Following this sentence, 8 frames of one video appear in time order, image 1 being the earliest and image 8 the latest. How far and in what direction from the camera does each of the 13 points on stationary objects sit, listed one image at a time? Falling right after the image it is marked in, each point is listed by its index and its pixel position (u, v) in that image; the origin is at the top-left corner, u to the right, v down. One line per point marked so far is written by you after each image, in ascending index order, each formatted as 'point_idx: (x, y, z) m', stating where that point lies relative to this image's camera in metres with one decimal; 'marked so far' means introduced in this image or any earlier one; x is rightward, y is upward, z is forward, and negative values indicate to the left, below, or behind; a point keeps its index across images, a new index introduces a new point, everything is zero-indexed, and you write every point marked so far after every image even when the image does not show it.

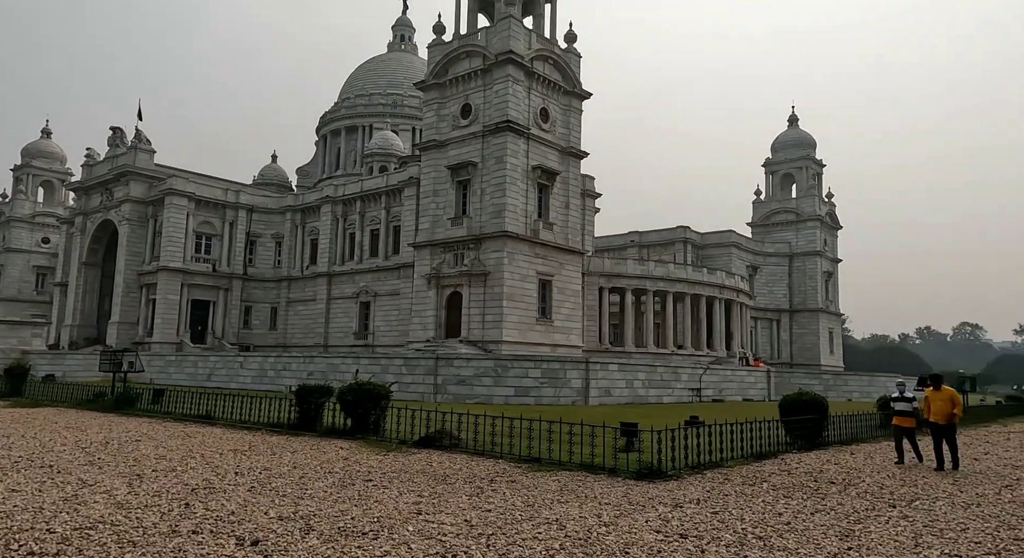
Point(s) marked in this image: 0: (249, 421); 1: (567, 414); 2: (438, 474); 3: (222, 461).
0: (-4.9, -2.6, +14.0) m
1: (+1.2, -2.9, +16.7) m
2: (-0.8, -2.2, +8.4) m
3: (-3.5, -2.2, +9.2) m
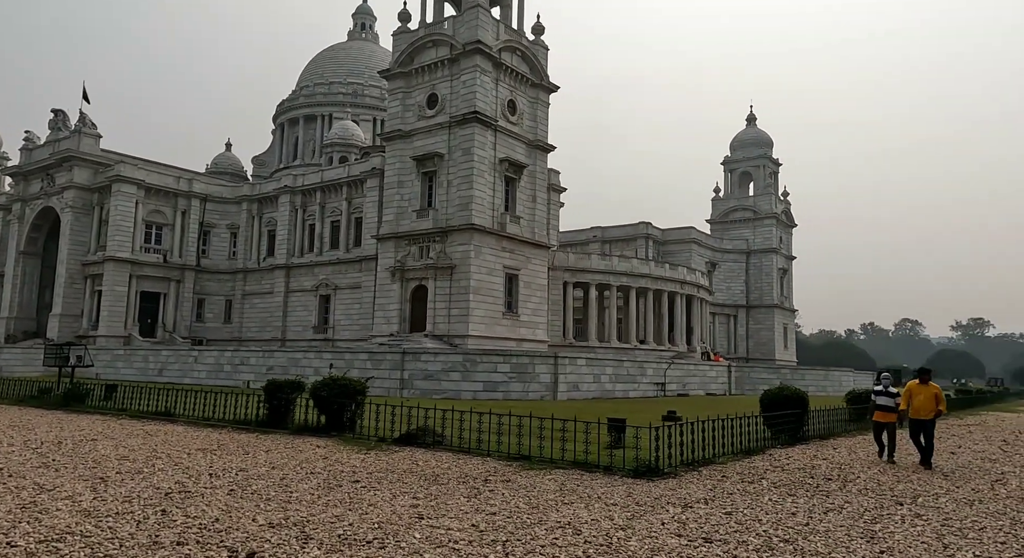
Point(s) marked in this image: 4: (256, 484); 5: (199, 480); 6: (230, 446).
0: (-5.3, -2.4, +13.3) m
1: (+0.7, -2.8, +16.4) m
2: (-0.9, -2.0, +8.0) m
3: (-3.6, -2.0, +8.6) m
4: (-2.4, -1.9, +7.0) m
5: (-3.0, -1.9, +7.2) m
6: (-3.7, -2.2, +10.1) m
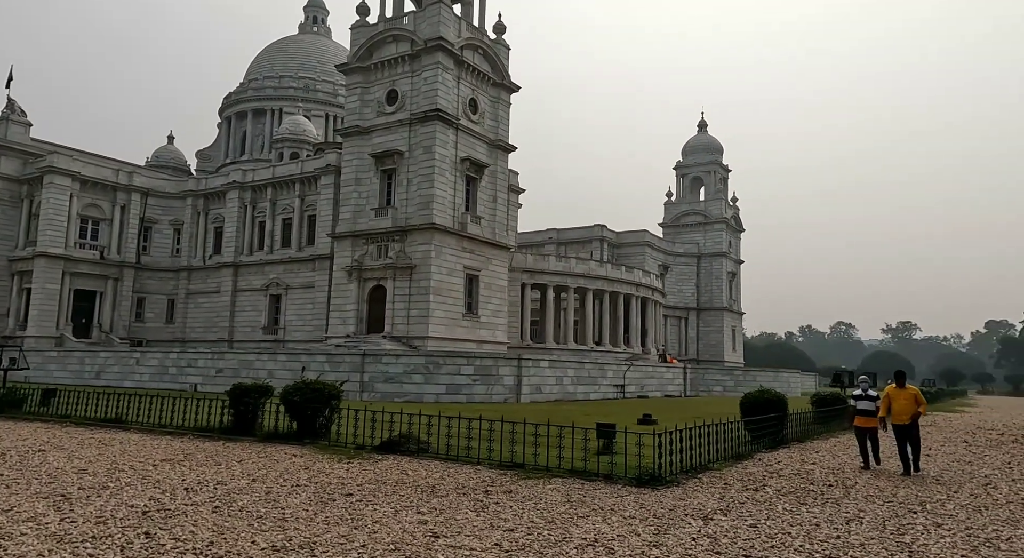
0: (-5.6, -2.3, +12.5) m
1: (+0.1, -2.8, +16.0) m
2: (-0.9, -2.0, +7.5) m
3: (-3.6, -2.0, +7.9) m
4: (-2.3, -1.9, +6.4) m
5: (-2.9, -1.9, +6.6) m
6: (-3.9, -2.2, +9.4) m
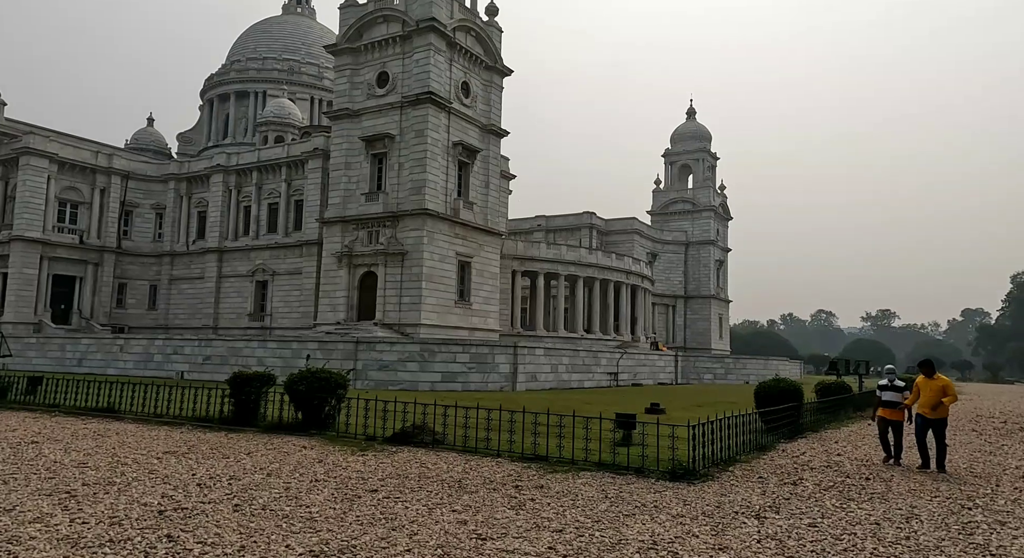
0: (-5.4, -2.1, +12.0) m
1: (+0.2, -2.5, +15.6) m
2: (-0.6, -1.8, +7.0) m
3: (-3.3, -1.8, +7.4) m
4: (-2.0, -1.7, +6.0) m
5: (-2.6, -1.7, +6.1) m
6: (-3.6, -1.9, +8.9) m
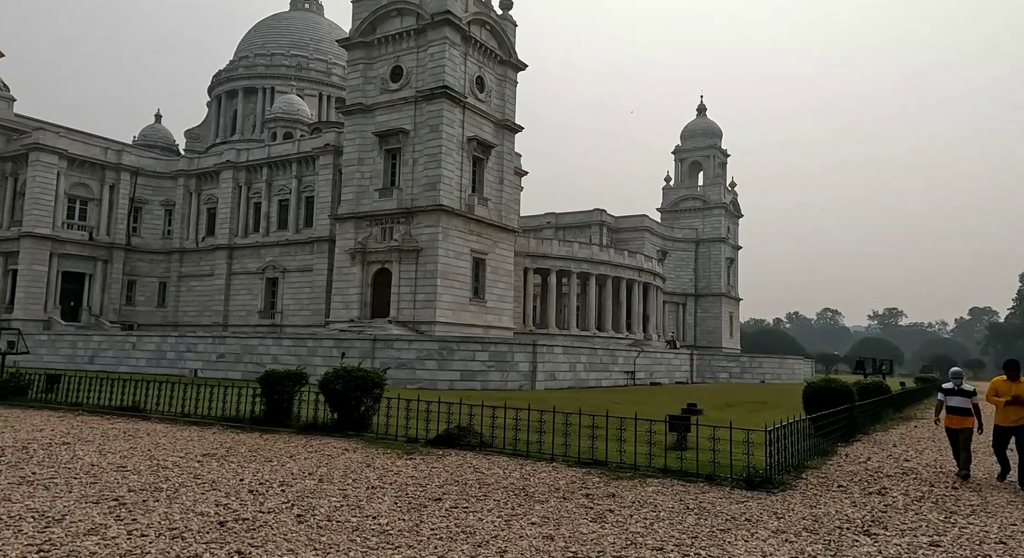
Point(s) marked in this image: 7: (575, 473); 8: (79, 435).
0: (-4.8, -2.0, +11.6) m
1: (+0.8, -2.4, +15.1) m
2: (0.0, -1.8, +6.6) m
3: (-2.8, -1.8, +7.0) m
4: (-1.4, -1.7, +5.5) m
5: (-2.0, -1.7, +5.7) m
6: (-3.0, -1.9, +8.5) m
7: (+0.6, -1.8, +7.2) m
8: (-5.1, -1.9, +8.9) m
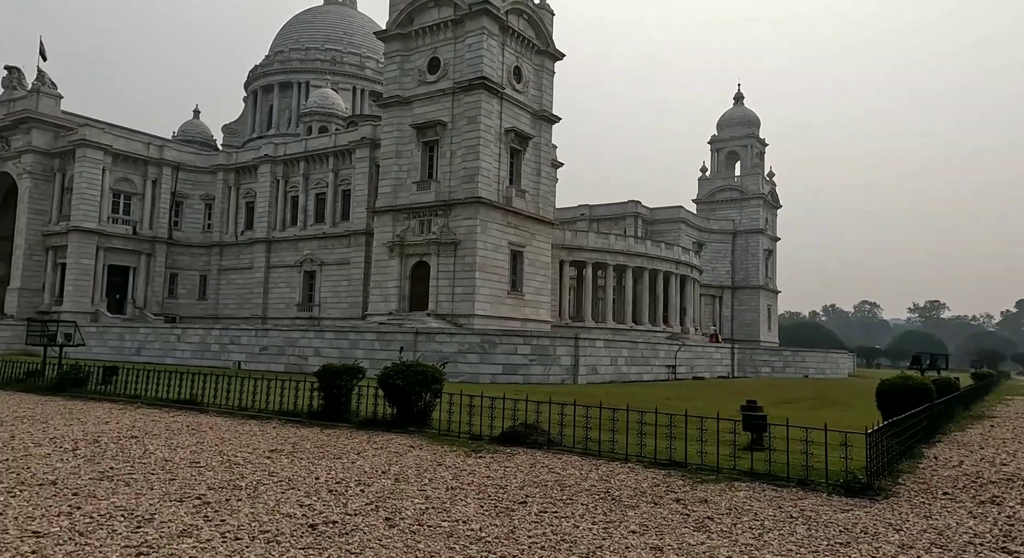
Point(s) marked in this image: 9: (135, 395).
0: (-4.0, -1.9, +11.5) m
1: (+1.8, -2.3, +14.8) m
2: (+0.7, -1.7, +6.3) m
3: (-2.1, -1.7, +6.9) m
4: (-0.7, -1.6, +5.3) m
5: (-1.4, -1.6, +5.5) m
6: (-2.3, -1.8, +8.4) m
7: (+1.3, -1.8, +6.9) m
8: (-4.3, -1.8, +8.9) m
9: (-6.4, -2.0, +12.9) m
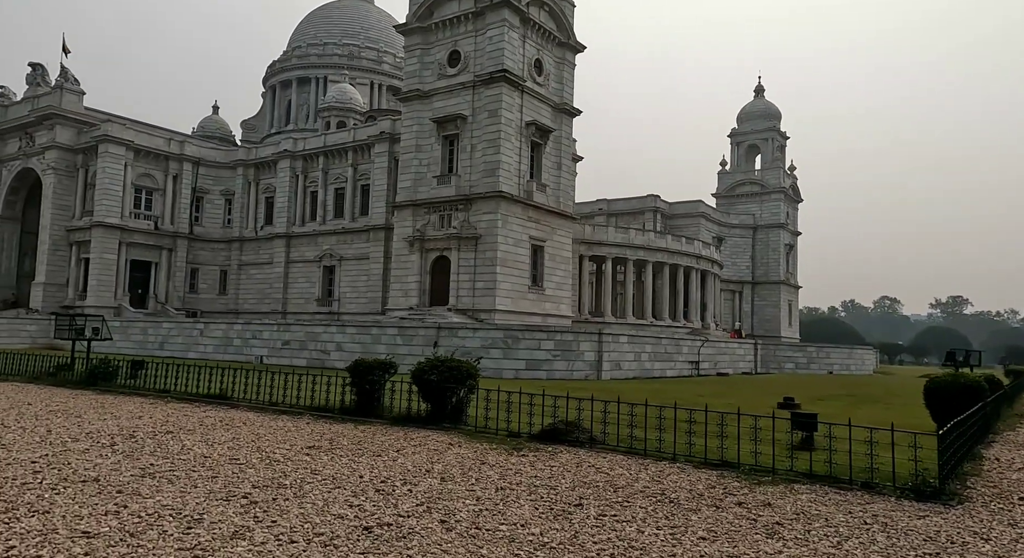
0: (-3.5, -1.8, +11.3) m
1: (+2.4, -2.1, +14.6) m
2: (+1.1, -1.7, +6.1) m
3: (-1.6, -1.6, +6.7) m
4: (-0.3, -1.6, +5.1) m
5: (-1.0, -1.6, +5.3) m
6: (-1.8, -1.7, +8.2) m
7: (+1.7, -1.7, +6.7) m
8: (-3.8, -1.7, +8.7) m
9: (-5.9, -1.9, +12.8) m
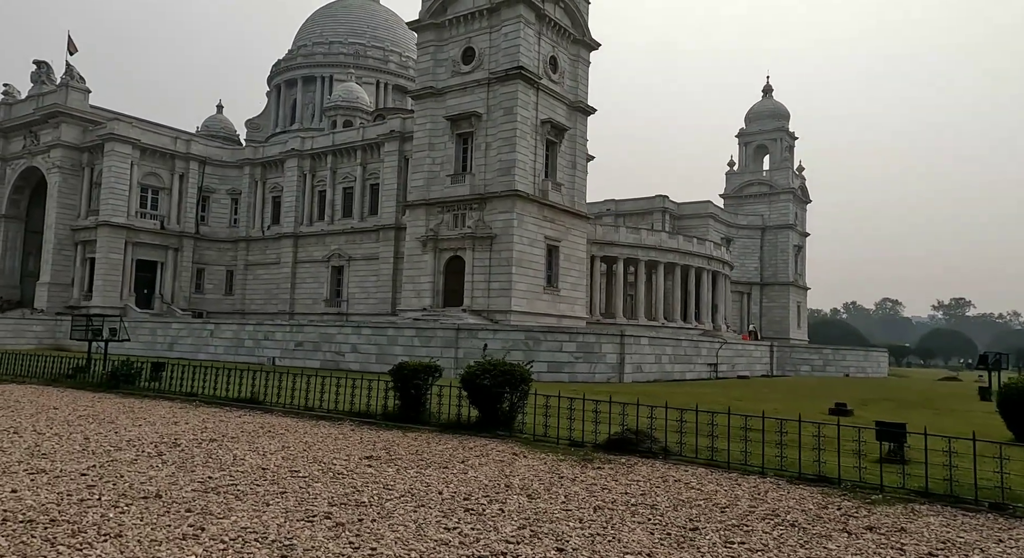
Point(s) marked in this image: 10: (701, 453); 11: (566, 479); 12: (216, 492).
0: (-2.8, -1.8, +10.8) m
1: (+3.0, -2.1, +14.1) m
2: (+1.8, -1.7, +5.6) m
3: (-1.0, -1.6, +6.2) m
4: (+0.3, -1.5, +4.6) m
5: (-0.3, -1.5, +4.8) m
6: (-1.1, -1.7, +7.7) m
7: (+2.4, -1.7, +6.2) m
8: (-3.2, -1.7, +8.2) m
9: (-5.2, -1.9, +12.3) m
10: (+1.9, -1.7, +7.7) m
11: (+0.5, -1.7, +6.5) m
12: (-2.1, -1.5, +5.3) m
